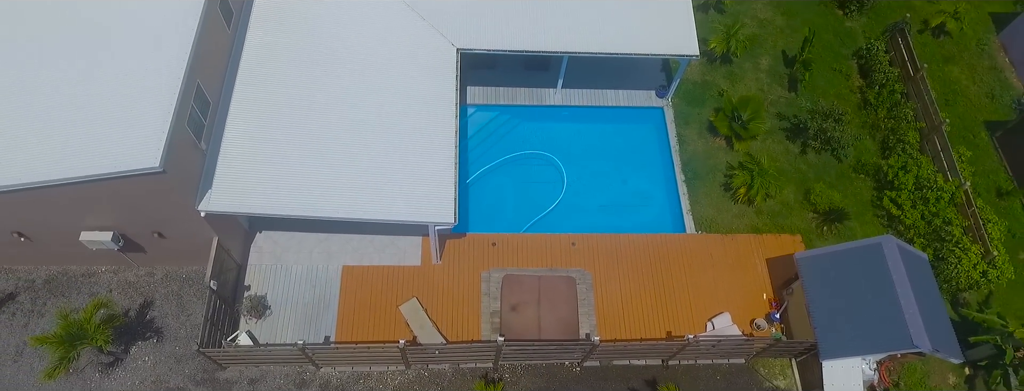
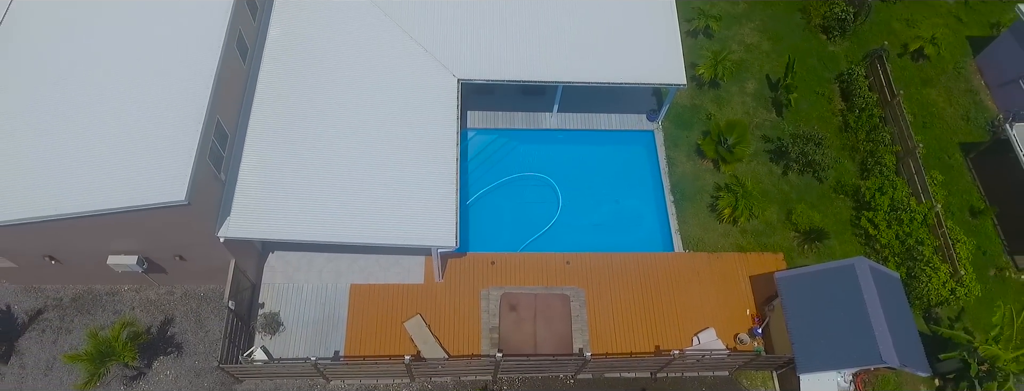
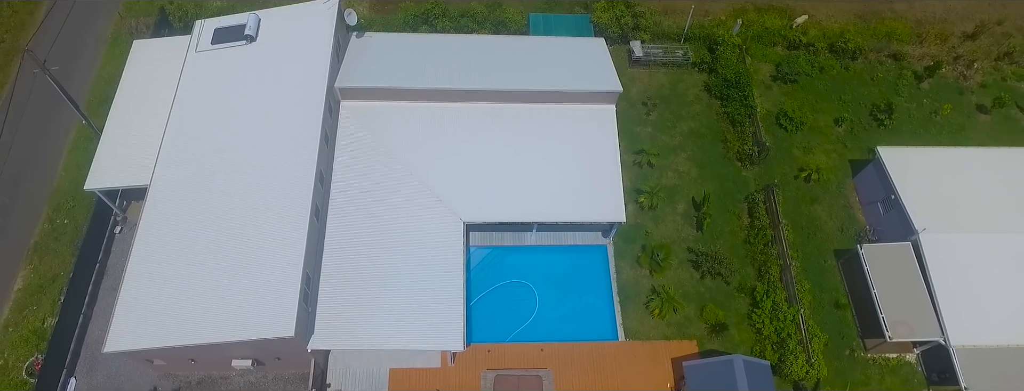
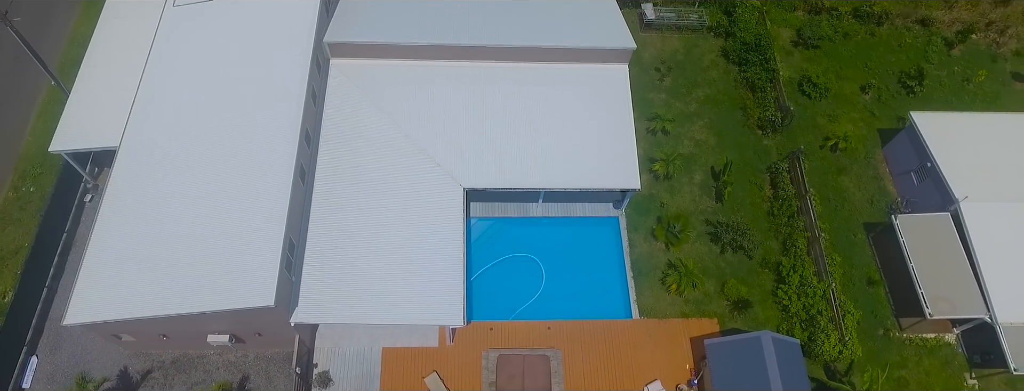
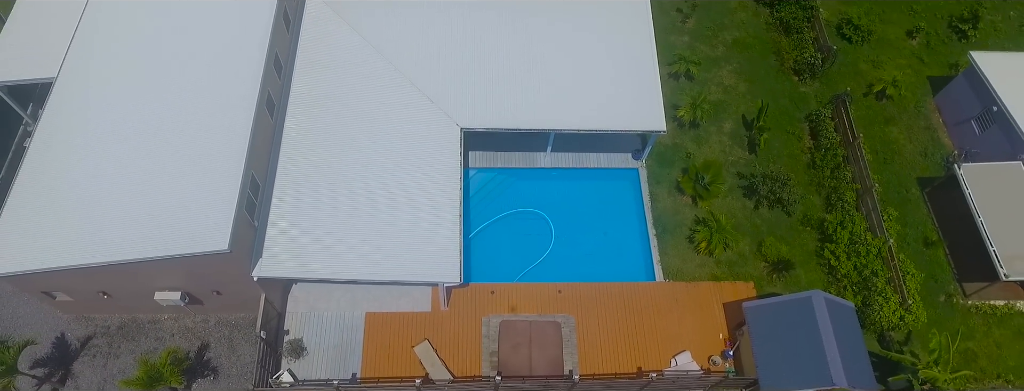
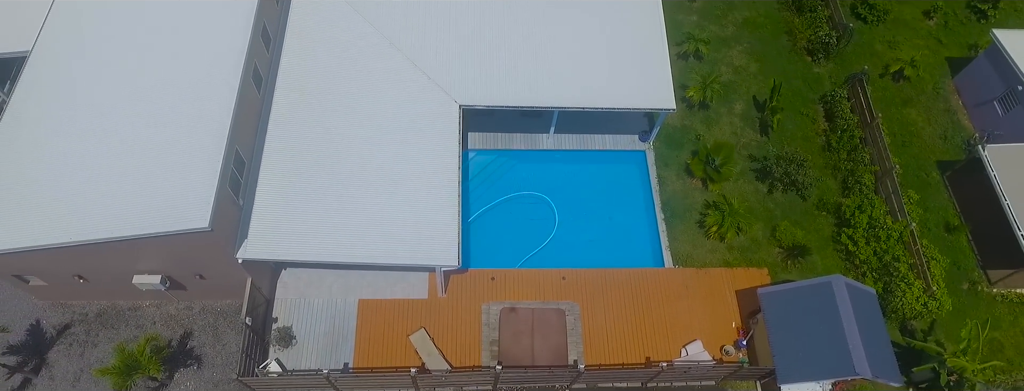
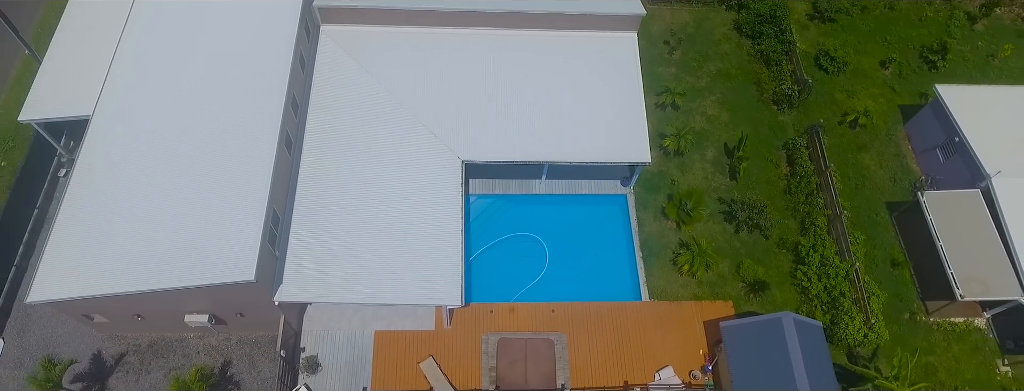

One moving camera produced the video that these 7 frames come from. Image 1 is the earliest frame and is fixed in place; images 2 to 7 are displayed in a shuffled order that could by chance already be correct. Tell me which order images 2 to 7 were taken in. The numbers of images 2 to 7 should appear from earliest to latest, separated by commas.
2, 6, 5, 7, 4, 3
